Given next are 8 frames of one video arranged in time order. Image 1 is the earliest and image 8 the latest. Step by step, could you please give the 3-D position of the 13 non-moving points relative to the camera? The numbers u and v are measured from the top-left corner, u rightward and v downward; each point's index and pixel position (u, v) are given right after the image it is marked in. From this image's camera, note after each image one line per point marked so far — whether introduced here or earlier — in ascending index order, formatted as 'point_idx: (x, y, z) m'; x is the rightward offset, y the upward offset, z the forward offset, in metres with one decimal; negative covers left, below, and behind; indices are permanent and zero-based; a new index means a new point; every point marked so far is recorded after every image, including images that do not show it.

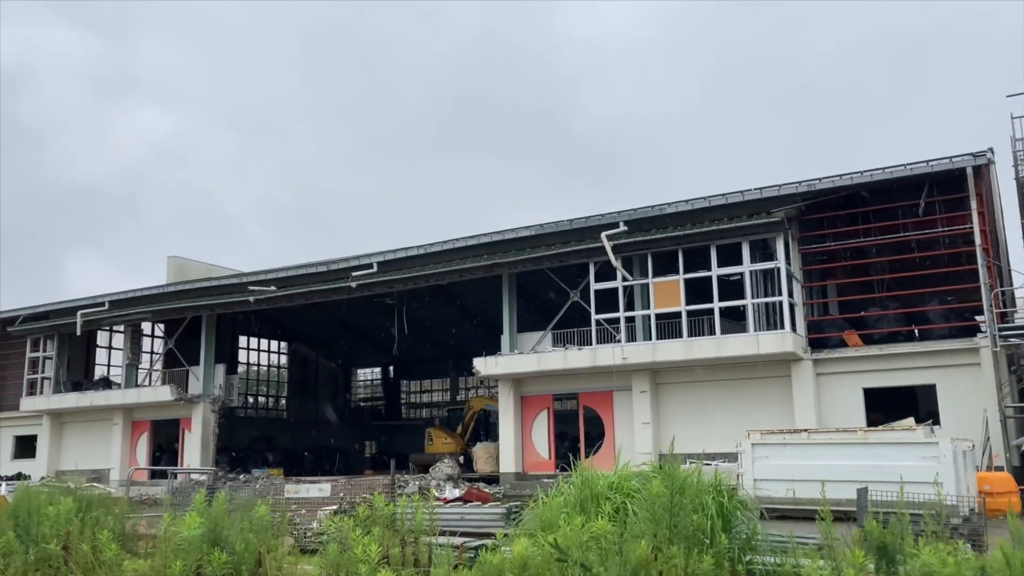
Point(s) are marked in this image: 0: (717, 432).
0: (+4.4, -3.1, +17.1) m
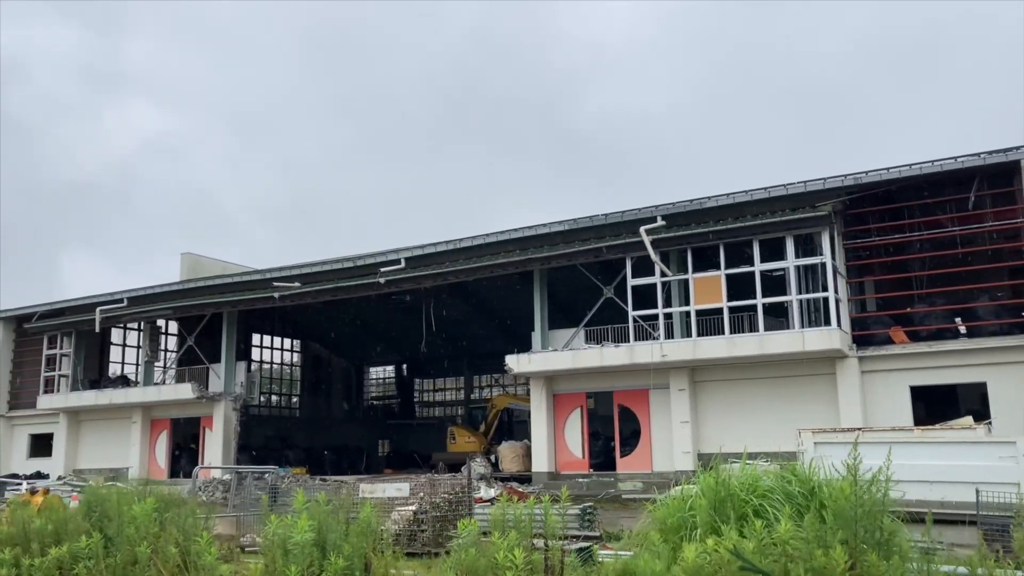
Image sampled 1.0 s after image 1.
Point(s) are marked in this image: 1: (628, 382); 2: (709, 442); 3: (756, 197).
0: (+5.2, -3.0, +16.7) m
1: (+2.7, -2.2, +18.3) m
2: (+4.3, -3.3, +17.2) m
3: (+5.1, +1.9, +16.5) m
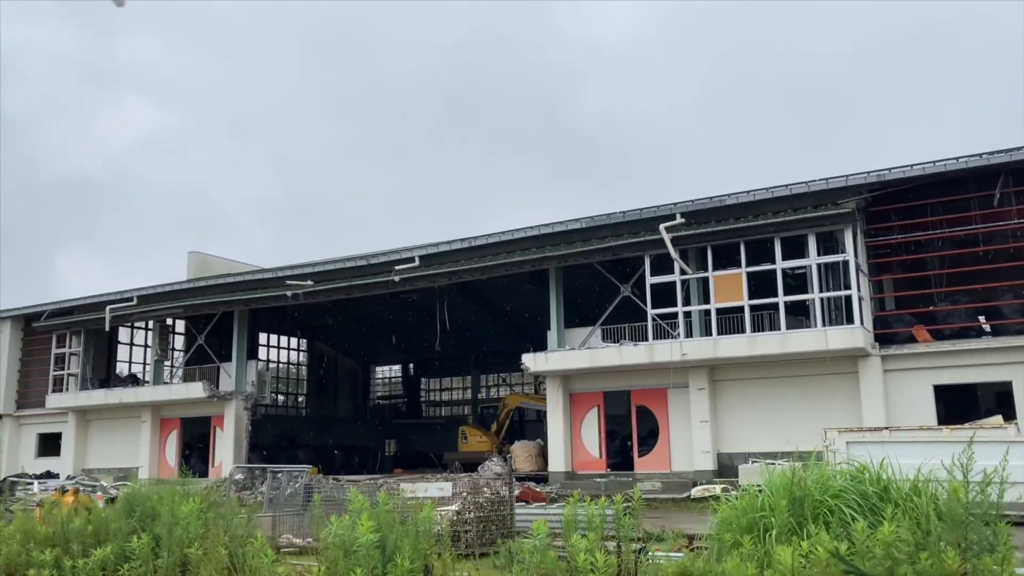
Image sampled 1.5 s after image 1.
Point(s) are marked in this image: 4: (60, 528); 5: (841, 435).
0: (+5.5, -3.0, +16.6) m
1: (+3.0, -2.1, +18.1) m
2: (+4.6, -3.3, +17.1) m
3: (+5.5, +1.9, +16.4) m
4: (-3.5, -1.9, +6.2) m
5: (+5.3, -2.4, +13.0) m
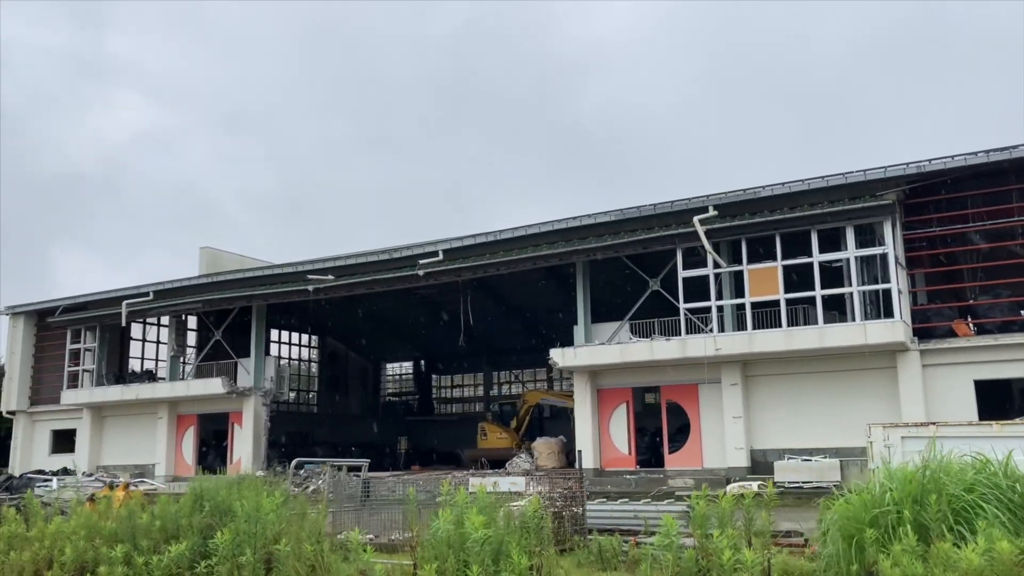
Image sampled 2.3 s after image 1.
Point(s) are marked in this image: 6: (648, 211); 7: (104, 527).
0: (+6.2, -2.8, +16.3) m
1: (+3.7, -2.0, +17.8) m
2: (+5.3, -3.2, +16.8) m
3: (+6.1, +2.1, +16.1) m
4: (-2.9, -1.8, +5.9) m
5: (+6.0, -2.3, +12.7) m
6: (+3.0, +1.7, +17.7) m
7: (-3.1, -1.8, +6.0) m
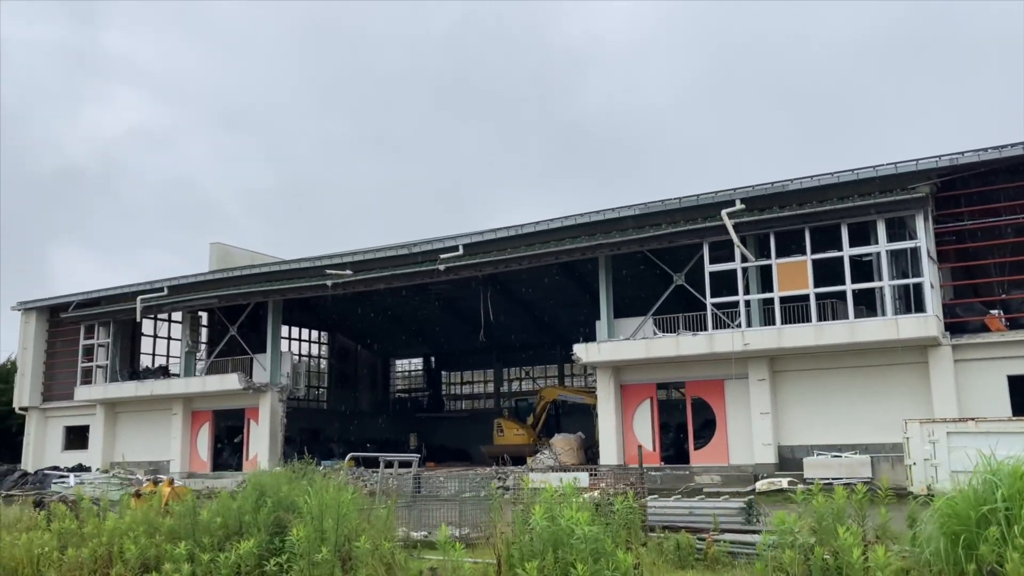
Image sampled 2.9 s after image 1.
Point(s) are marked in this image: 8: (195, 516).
0: (+6.7, -2.7, +16.1) m
1: (+4.2, -1.9, +17.6) m
2: (+5.8, -3.0, +16.6) m
3: (+6.6, +2.2, +15.9) m
4: (-2.4, -1.7, +5.8) m
5: (+6.5, -2.2, +12.5) m
6: (+3.5, +1.8, +17.5) m
7: (-2.6, -1.7, +5.9) m
8: (-2.3, -1.7, +5.8) m
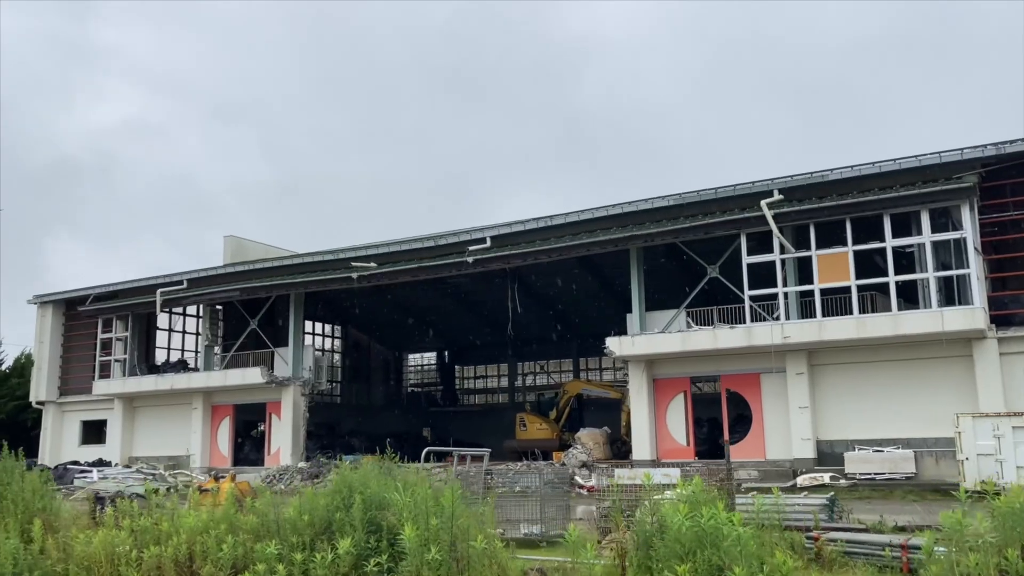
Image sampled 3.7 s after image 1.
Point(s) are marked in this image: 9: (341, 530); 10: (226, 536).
0: (+7.4, -2.6, +15.9) m
1: (+4.9, -1.7, +17.4) m
2: (+6.5, -2.9, +16.3) m
3: (+7.3, +2.3, +15.6) m
4: (-1.7, -1.6, +5.5) m
5: (+7.2, -2.0, +12.3) m
6: (+4.2, +2.0, +17.2) m
7: (-1.9, -1.6, +5.6) m
8: (-1.6, -1.6, +5.5) m
9: (-1.1, -1.6, +5.1) m
10: (-2.0, -1.7, +5.4) m
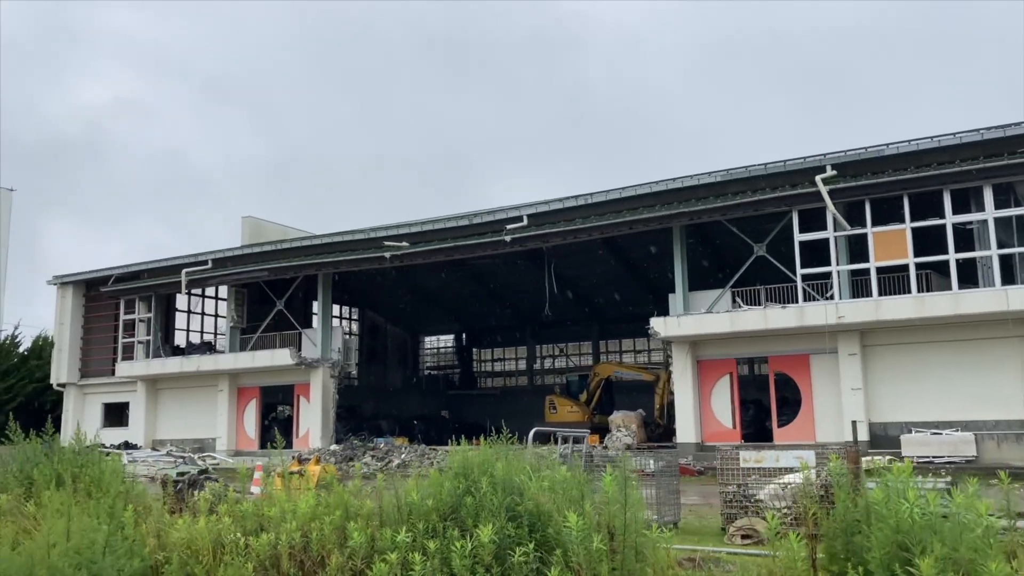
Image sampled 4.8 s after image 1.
0: (+8.3, -2.2, +15.4) m
1: (+5.8, -1.2, +16.9) m
2: (+7.4, -2.4, +15.9) m
3: (+8.2, +2.7, +15.1) m
4: (-0.8, -1.4, +5.1) m
5: (+8.1, -1.7, +11.8) m
6: (+5.2, +2.4, +16.7) m
7: (-1.0, -1.4, +5.2) m
8: (-0.7, -1.3, +5.1) m
9: (-0.2, -1.4, +4.7) m
10: (-1.1, -1.5, +5.0) m
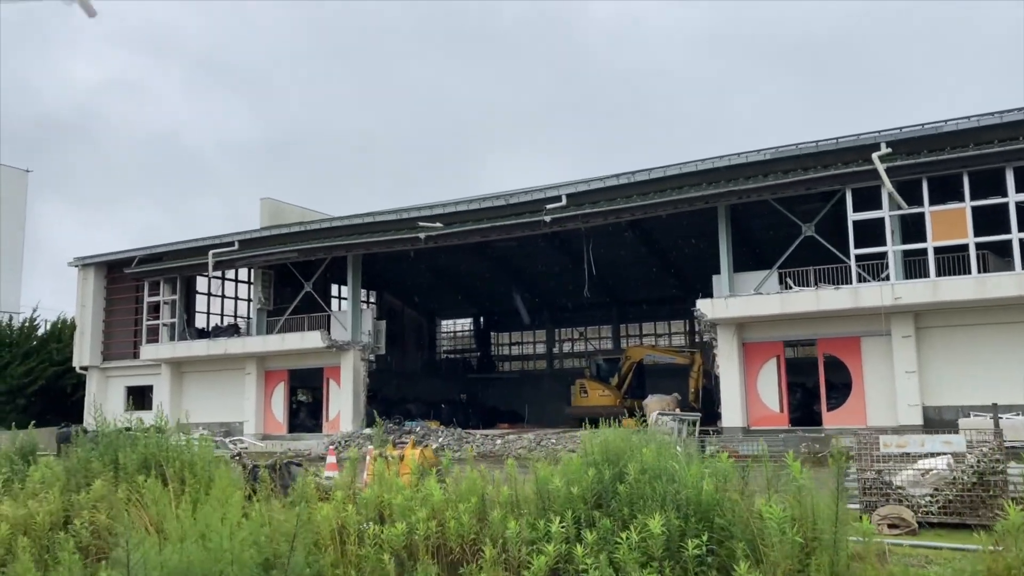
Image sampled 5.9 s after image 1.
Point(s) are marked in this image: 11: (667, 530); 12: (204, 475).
0: (+9.2, -1.8, +15.1) m
1: (+6.7, -0.8, +16.5) m
2: (+8.3, -2.1, +15.5) m
3: (+9.1, +3.1, +14.6) m
4: (+0.1, -1.2, +4.7) m
5: (+9.0, -1.4, +11.5) m
6: (+6.1, +2.8, +16.2) m
7: (-0.1, -1.2, +4.8) m
8: (+0.2, -1.2, +4.7) m
9: (+0.7, -1.2, +4.3) m
10: (-0.2, -1.3, +4.7) m
11: (+0.8, -1.2, +4.1) m
12: (-2.3, -1.4, +5.9) m
